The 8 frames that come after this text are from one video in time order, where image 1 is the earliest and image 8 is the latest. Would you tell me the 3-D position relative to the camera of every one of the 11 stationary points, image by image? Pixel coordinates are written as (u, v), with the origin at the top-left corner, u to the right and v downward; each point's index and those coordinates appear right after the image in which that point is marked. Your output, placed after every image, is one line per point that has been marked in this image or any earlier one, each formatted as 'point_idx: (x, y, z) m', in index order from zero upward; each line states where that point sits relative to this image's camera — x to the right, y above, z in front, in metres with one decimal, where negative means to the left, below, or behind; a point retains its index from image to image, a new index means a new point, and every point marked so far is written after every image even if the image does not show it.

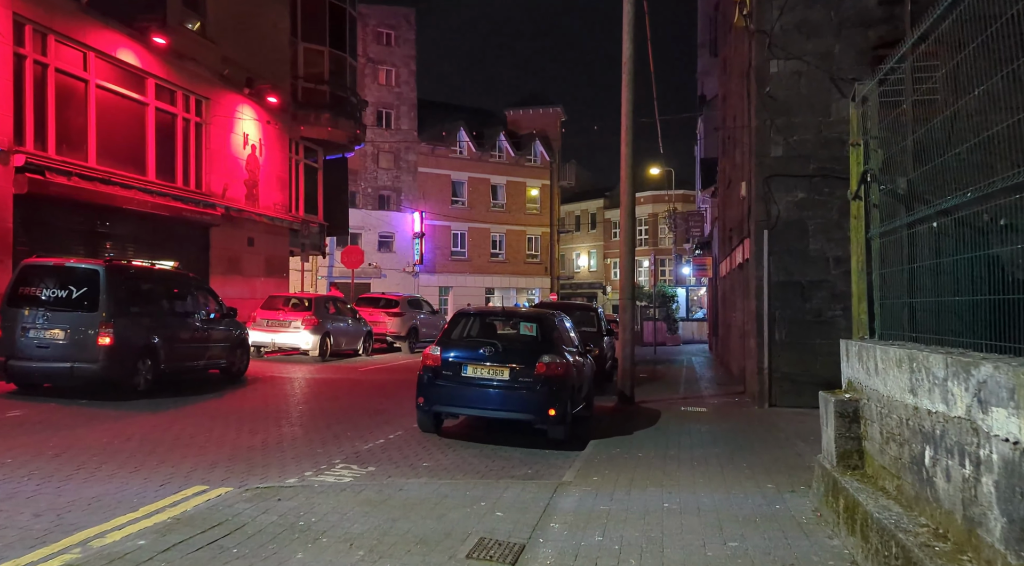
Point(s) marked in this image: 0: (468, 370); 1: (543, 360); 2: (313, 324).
0: (-0.5, -1.1, +9.1) m
1: (+0.4, -0.9, +9.0) m
2: (-5.2, -1.1, +19.1) m
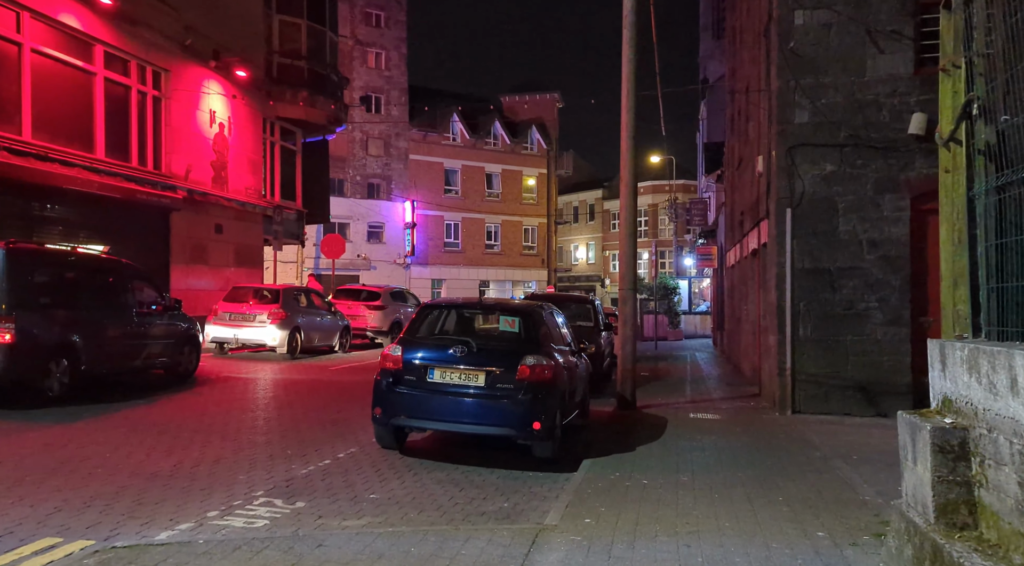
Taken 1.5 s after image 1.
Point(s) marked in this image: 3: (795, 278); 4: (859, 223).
0: (-0.8, -0.9, +7.5) m
1: (+0.1, -0.8, +7.4) m
2: (-5.5, -0.8, +17.5) m
3: (+3.9, +0.1, +10.1) m
4: (+4.6, +0.8, +9.9) m
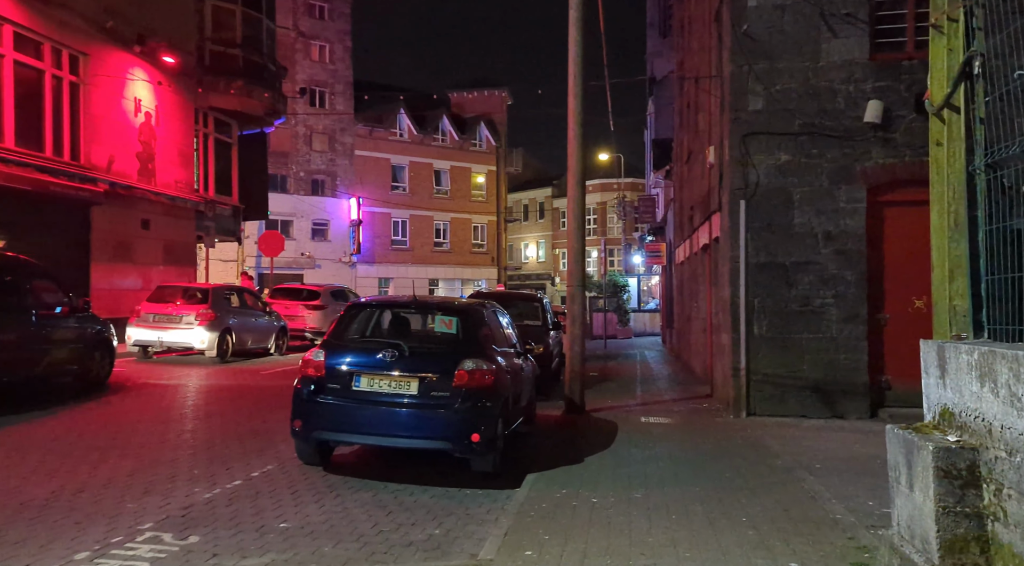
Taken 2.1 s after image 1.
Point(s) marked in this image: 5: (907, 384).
0: (-1.3, -0.9, +6.7) m
1: (-0.4, -0.8, +6.7) m
2: (-6.7, -0.8, +16.4) m
3: (+3.1, +0.1, +9.7) m
4: (+3.9, +0.9, +9.5) m
5: (+5.0, -1.3, +9.4) m
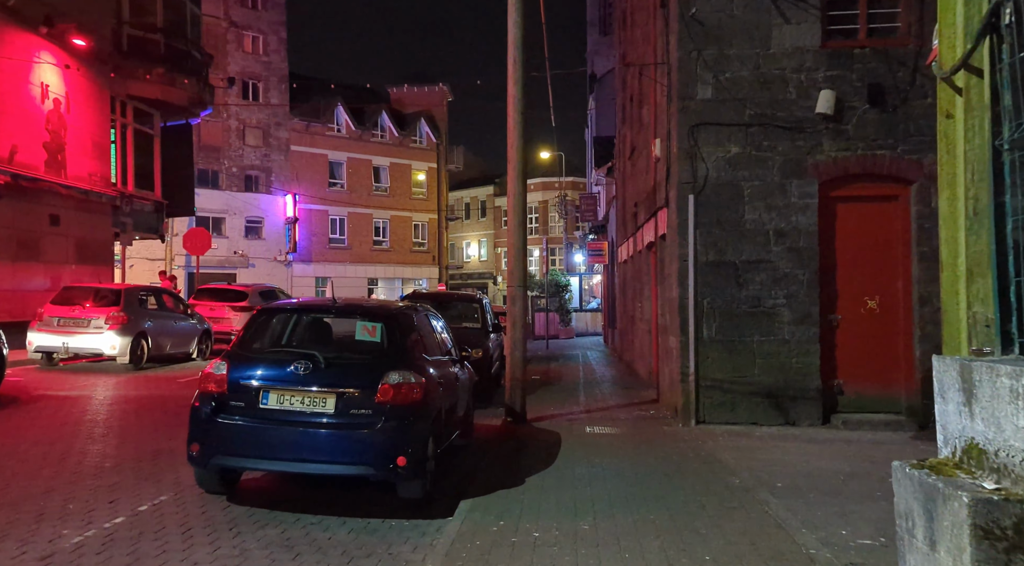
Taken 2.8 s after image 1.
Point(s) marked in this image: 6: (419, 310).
0: (-1.9, -0.9, +5.9) m
1: (-1.0, -0.8, +5.9) m
2: (-8.0, -0.8, +15.1) m
3: (+2.3, +0.1, +9.1) m
4: (+3.1, +0.9, +9.0) m
5: (+4.2, -1.3, +9.0) m
6: (-1.0, -0.3, +7.9) m
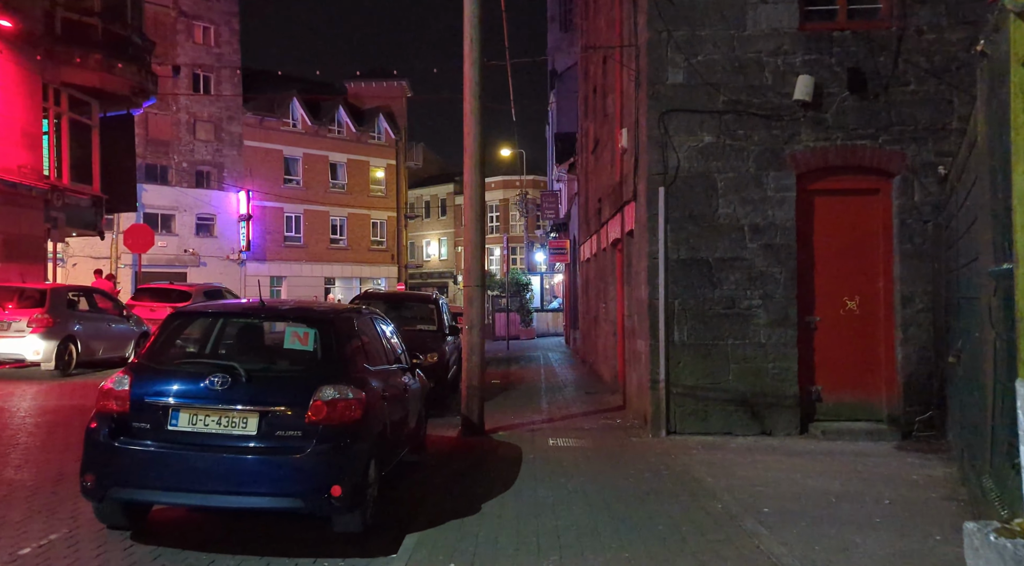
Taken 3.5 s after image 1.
0: (-2.2, -0.9, +5.0) m
1: (-1.3, -0.8, +5.1) m
2: (-8.8, -0.8, +13.9) m
3: (+1.8, +0.1, +8.5) m
4: (+2.6, +0.9, +8.4) m
5: (+3.7, -1.3, +8.5) m
6: (-1.4, -0.3, +7.1) m
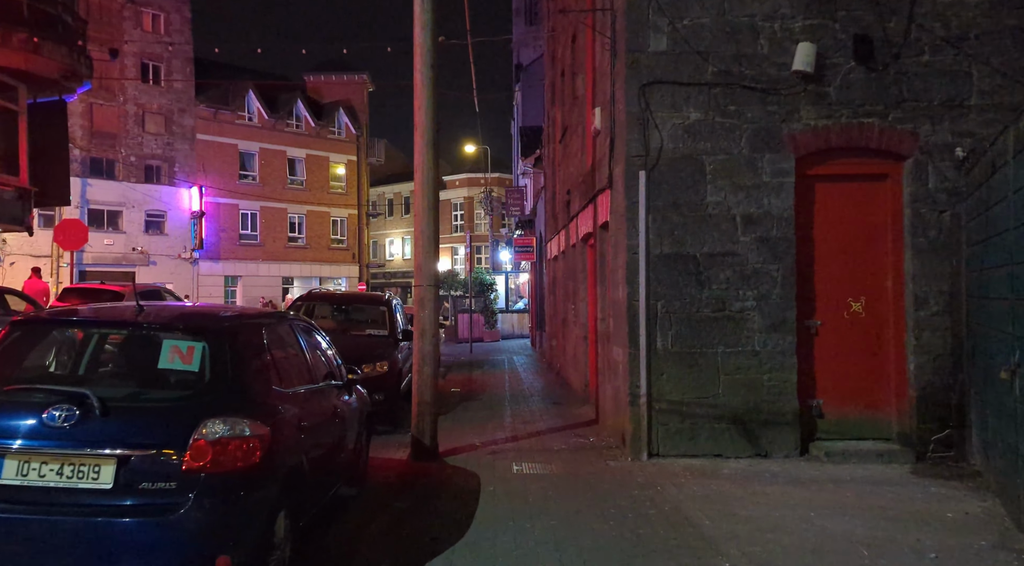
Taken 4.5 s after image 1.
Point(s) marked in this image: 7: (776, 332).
0: (-2.5, -0.9, +3.7) m
1: (-1.6, -0.8, +3.8) m
2: (-9.4, -0.8, +12.3) m
3: (+1.4, +0.2, +7.4) m
4: (+2.2, +0.9, +7.3) m
5: (+3.3, -1.3, +7.4) m
6: (-1.8, -0.3, +5.8) m
7: (+2.6, -0.5, +7.3) m
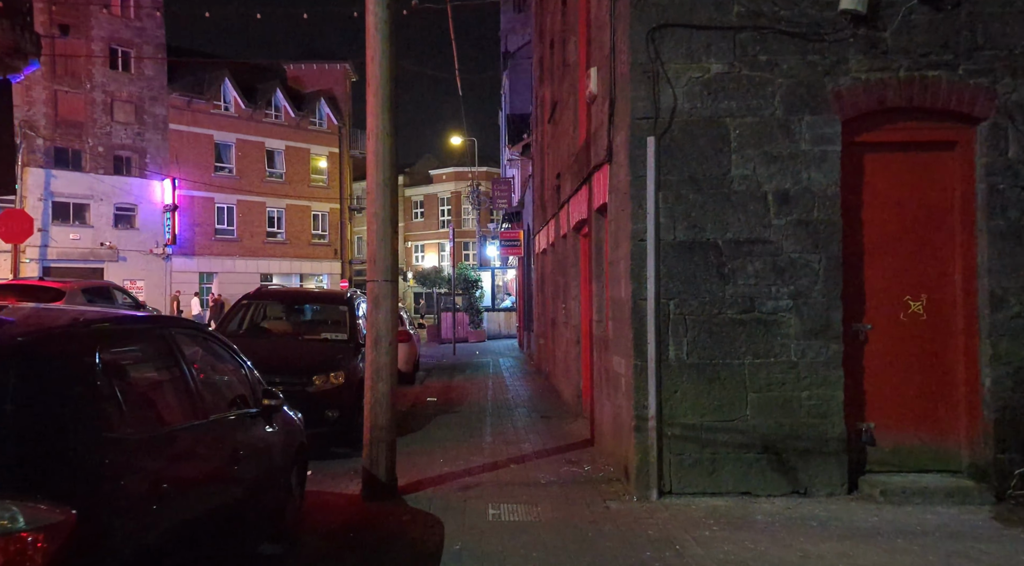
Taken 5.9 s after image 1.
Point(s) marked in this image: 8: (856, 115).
0: (-2.6, -0.9, +2.1) m
1: (-1.7, -0.7, +2.3) m
2: (-9.7, -0.7, +10.6) m
3: (+1.2, +0.2, +5.9) m
4: (+2.0, +0.9, +5.9) m
5: (+3.1, -1.2, +6.0) m
6: (-1.9, -0.2, +4.2) m
7: (+2.4, -0.4, +5.8) m
8: (+2.7, +1.3, +5.9) m
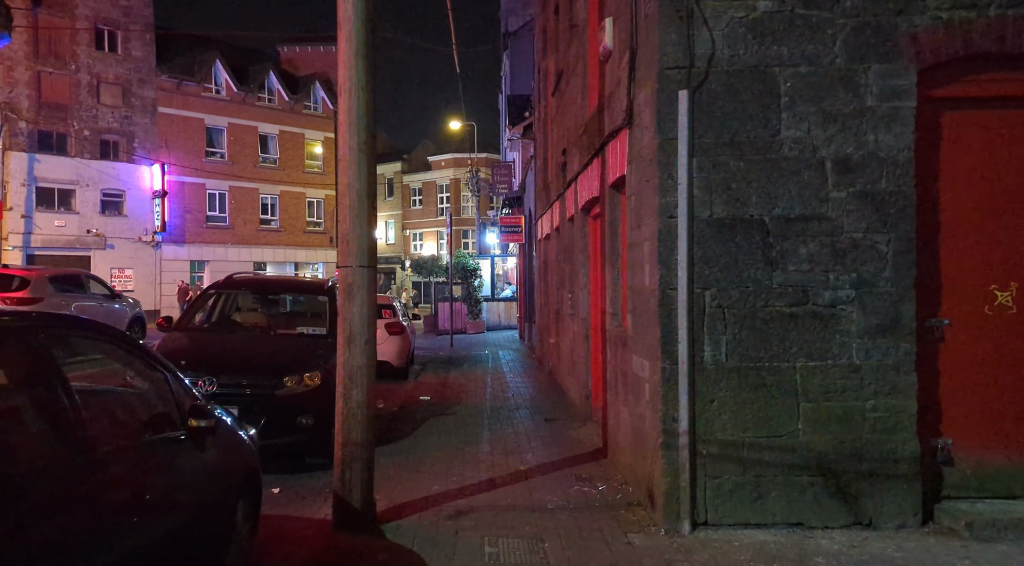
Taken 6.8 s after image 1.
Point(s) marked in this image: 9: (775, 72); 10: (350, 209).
0: (-2.6, -0.8, +1.1) m
1: (-1.7, -0.7, +1.3) m
2: (-9.7, -0.6, +9.6) m
3: (+1.2, +0.3, +4.8) m
4: (+2.0, +1.0, +4.8) m
5: (+3.1, -1.1, +4.9) m
6: (-1.9, -0.2, +3.2) m
7: (+2.4, -0.3, +4.8) m
8: (+2.7, +1.4, +4.8) m
9: (+1.7, +1.4, +4.8) m
10: (-1.2, +0.5, +5.4) m
